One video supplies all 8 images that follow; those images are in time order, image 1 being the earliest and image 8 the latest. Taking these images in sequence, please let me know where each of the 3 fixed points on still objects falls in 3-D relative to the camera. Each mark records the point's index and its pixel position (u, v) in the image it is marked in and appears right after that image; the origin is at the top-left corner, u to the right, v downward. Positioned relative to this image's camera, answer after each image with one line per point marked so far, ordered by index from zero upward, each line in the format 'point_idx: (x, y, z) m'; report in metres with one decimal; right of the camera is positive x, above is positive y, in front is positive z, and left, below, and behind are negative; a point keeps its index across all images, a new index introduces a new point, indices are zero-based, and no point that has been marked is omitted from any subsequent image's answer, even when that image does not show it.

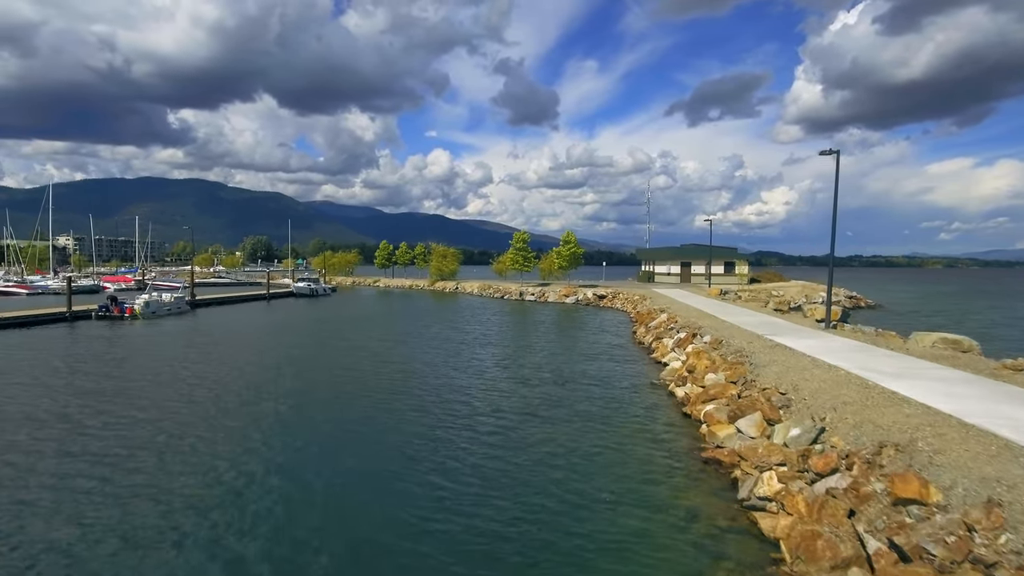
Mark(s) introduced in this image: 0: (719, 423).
0: (+6.1, -4.0, +17.5) m
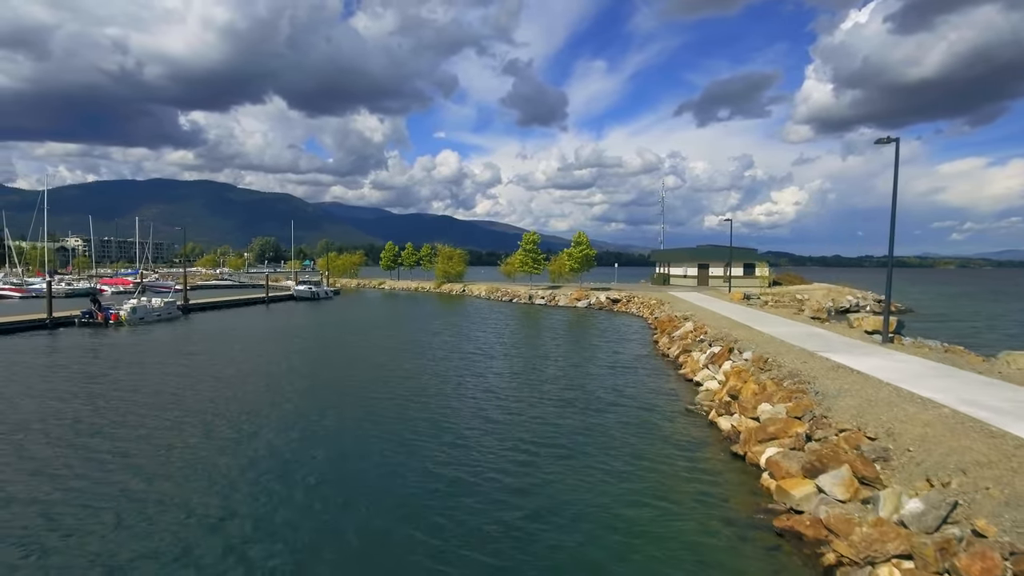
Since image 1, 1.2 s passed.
0: (+6.4, -4.4, +13.7) m
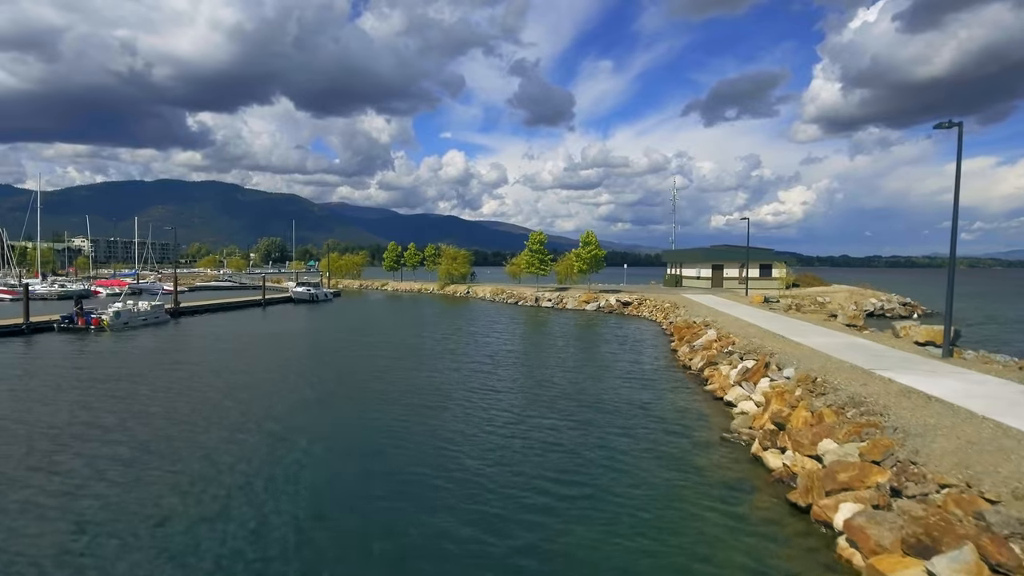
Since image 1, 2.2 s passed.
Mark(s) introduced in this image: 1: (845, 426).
0: (+6.5, -4.6, +10.4) m
1: (+8.6, -3.6, +15.3) m
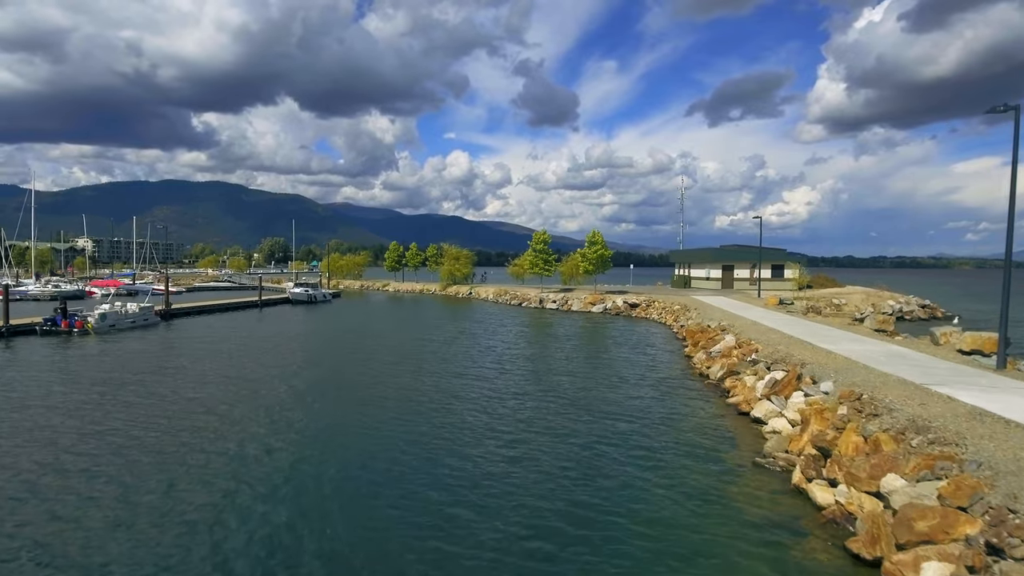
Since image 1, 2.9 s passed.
0: (+6.5, -4.7, +8.0) m
1: (+8.7, -3.7, +12.9) m
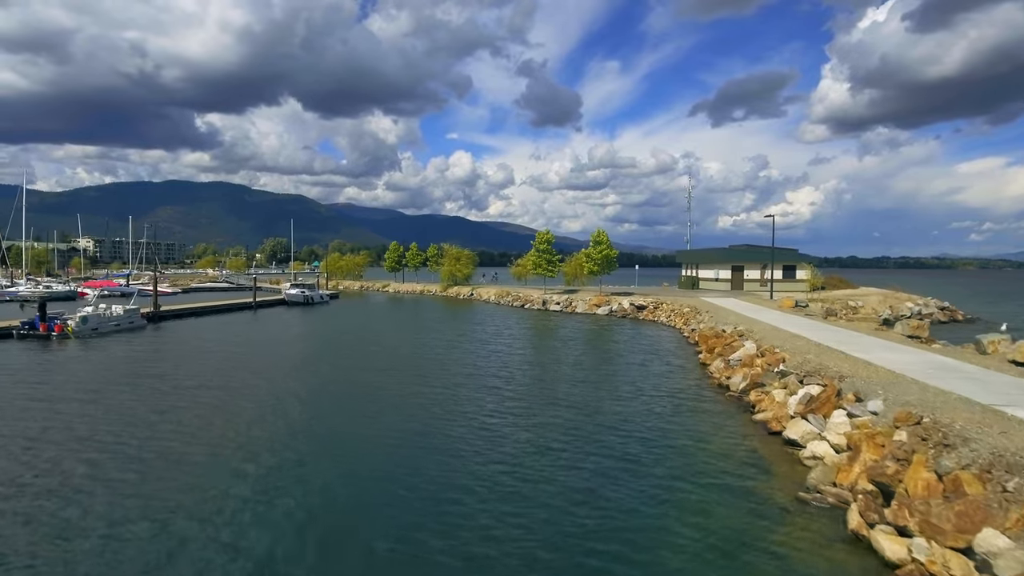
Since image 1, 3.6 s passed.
0: (+6.5, -4.8, +5.5) m
1: (+8.7, -3.8, +10.4) m
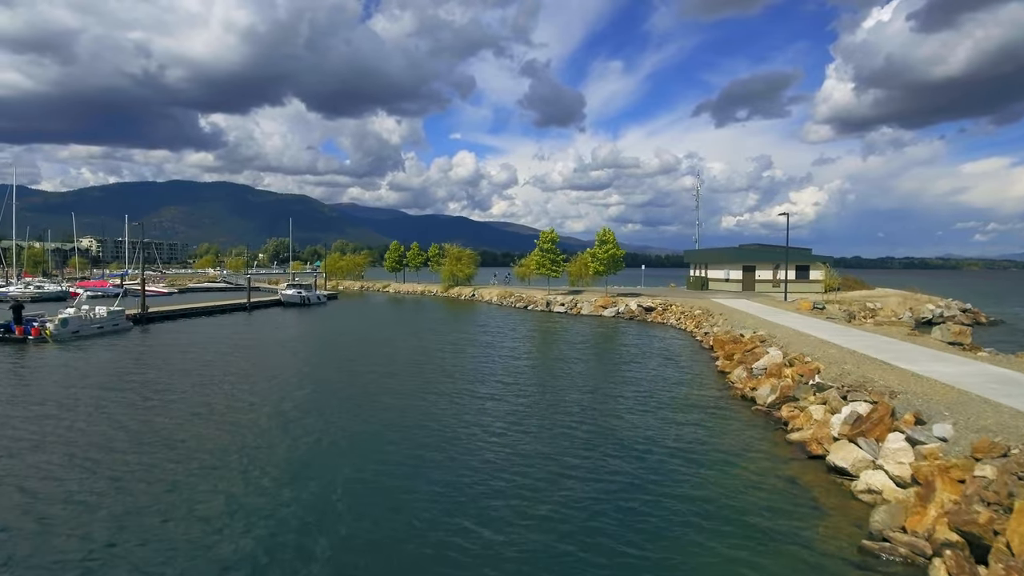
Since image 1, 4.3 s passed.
0: (+6.5, -4.9, +2.9) m
1: (+8.7, -3.9, +7.9) m
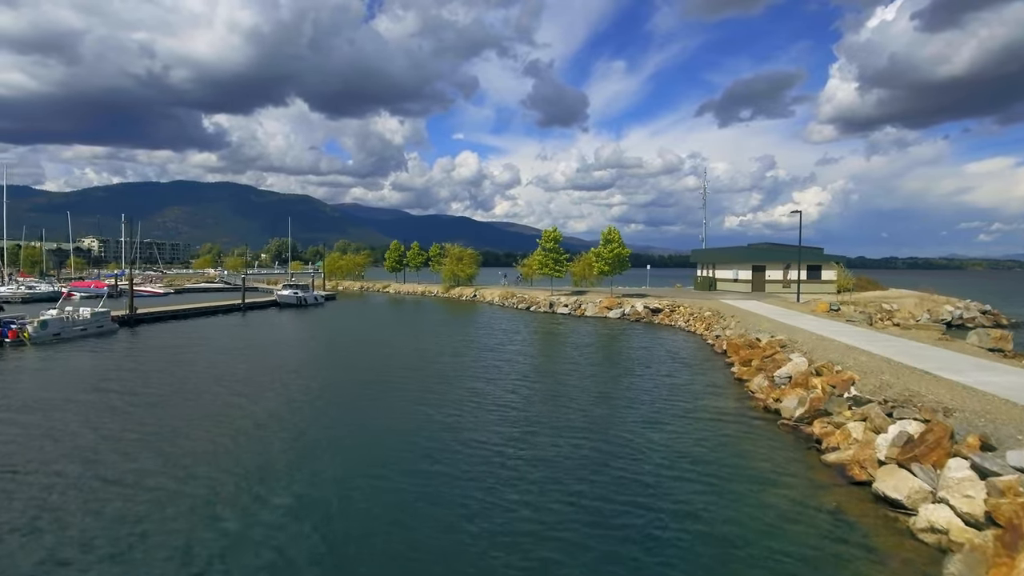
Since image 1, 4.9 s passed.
0: (+6.4, -5.0, +0.8) m
1: (+8.6, -3.9, +5.7) m
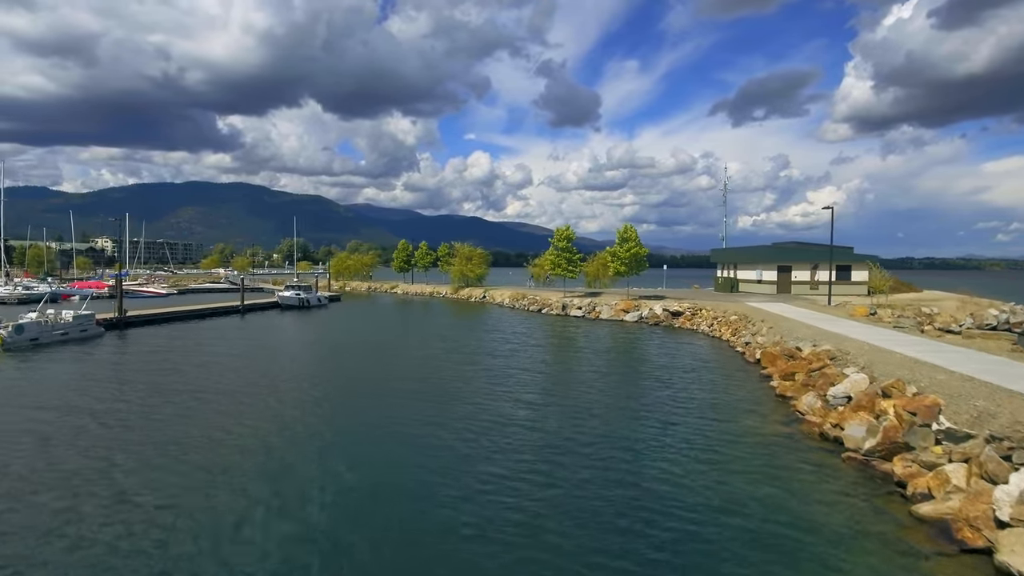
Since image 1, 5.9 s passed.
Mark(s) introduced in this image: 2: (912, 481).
0: (+6.3, -5.1, -2.7) m
1: (+8.6, -4.1, +2.1) m
2: (+9.6, -4.7, +14.1) m
